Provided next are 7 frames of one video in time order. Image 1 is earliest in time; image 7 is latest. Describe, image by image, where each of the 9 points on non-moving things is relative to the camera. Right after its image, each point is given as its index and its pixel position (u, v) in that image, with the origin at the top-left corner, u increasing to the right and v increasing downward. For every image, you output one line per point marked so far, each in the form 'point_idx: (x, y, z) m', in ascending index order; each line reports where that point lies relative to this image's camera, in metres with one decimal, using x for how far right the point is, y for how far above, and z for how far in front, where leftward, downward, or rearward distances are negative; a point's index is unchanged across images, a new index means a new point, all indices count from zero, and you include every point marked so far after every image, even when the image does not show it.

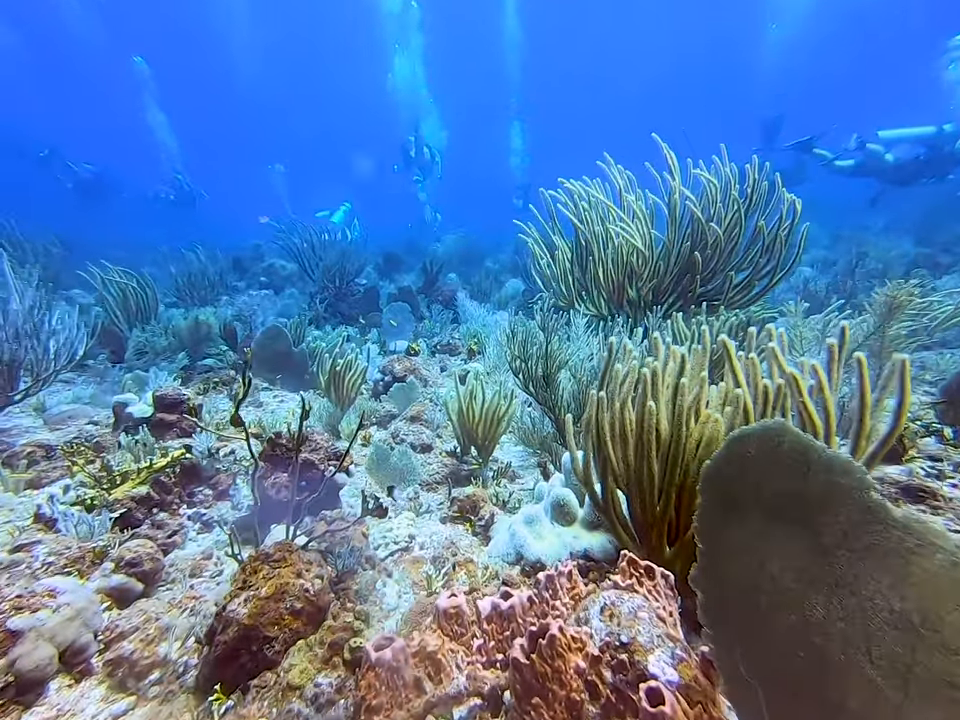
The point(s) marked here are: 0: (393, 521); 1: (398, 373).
0: (-0.6, -1.2, +3.2) m
1: (-1.2, -0.2, +6.5) m
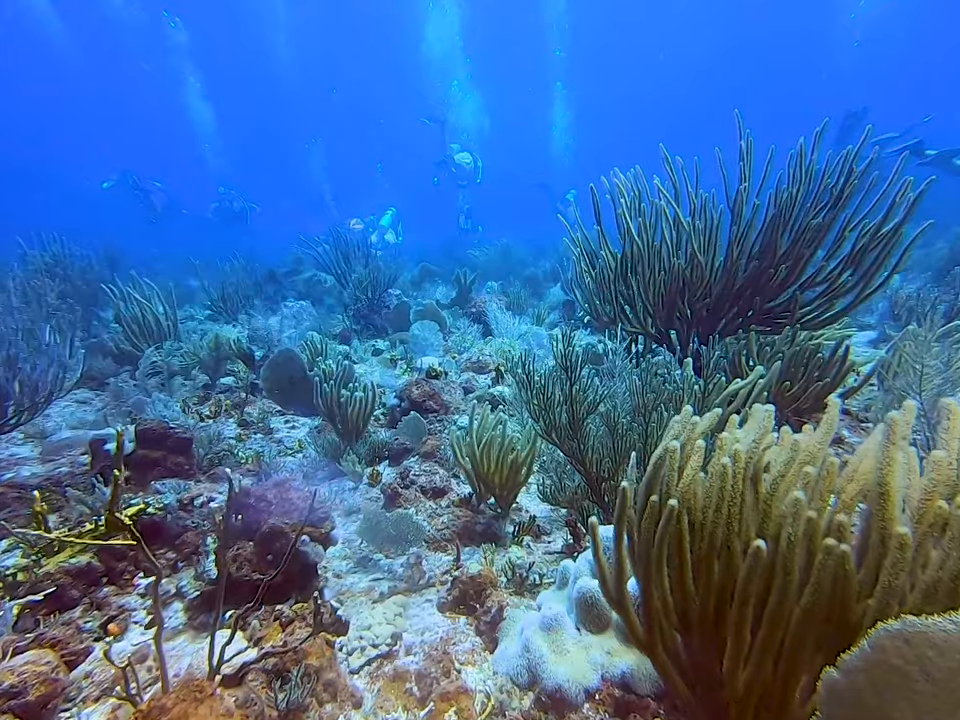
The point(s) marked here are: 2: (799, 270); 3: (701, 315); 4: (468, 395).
0: (-0.6, -1.5, +2.6) m
1: (-0.9, -0.5, +5.9) m
2: (+3.6, +1.0, +5.1) m
3: (+2.7, +0.6, +5.7) m
4: (-0.2, -0.5, +6.7) m
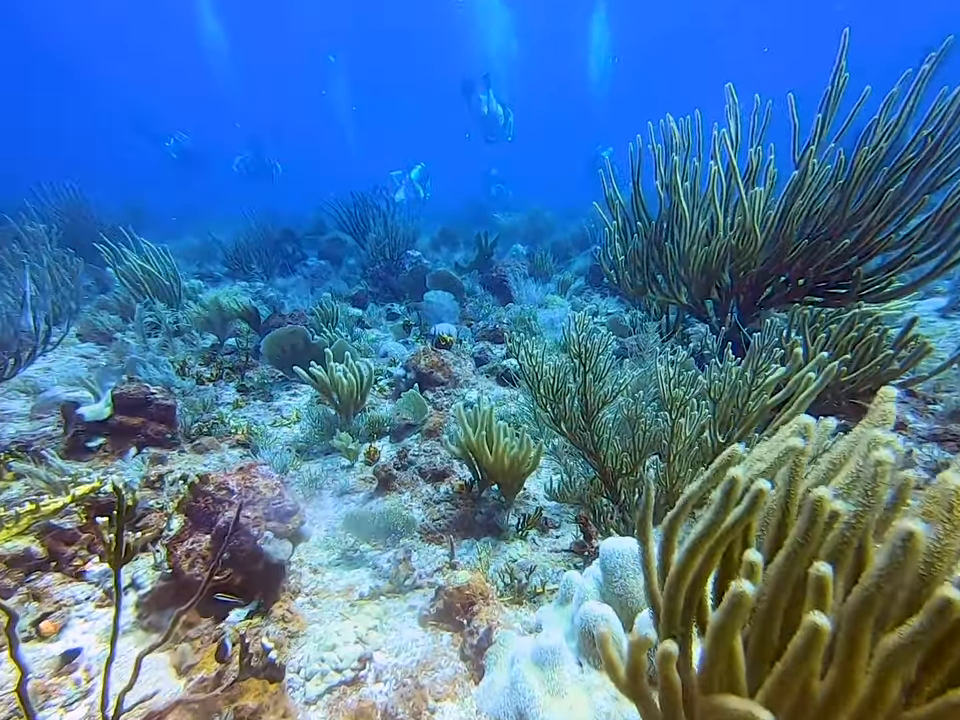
0: (-0.7, -1.3, +2.2) m
1: (-0.7, -0.1, +5.5) m
2: (+3.8, +1.2, +4.3) m
3: (+2.9, +0.9, +5.0) m
4: (0.0, -0.1, +6.2) m
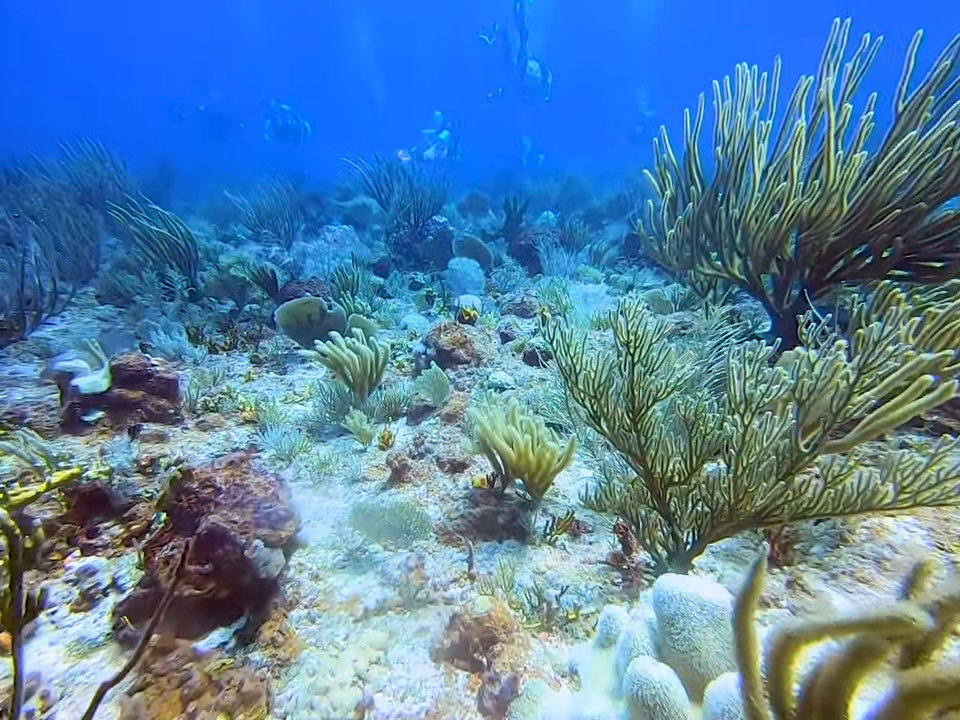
0: (-0.6, -1.2, +1.9) m
1: (-0.4, +0.1, +5.1) m
2: (+4.0, +1.2, +3.6) m
3: (+3.2, +1.0, +4.3) m
4: (+0.3, +0.2, +5.8) m
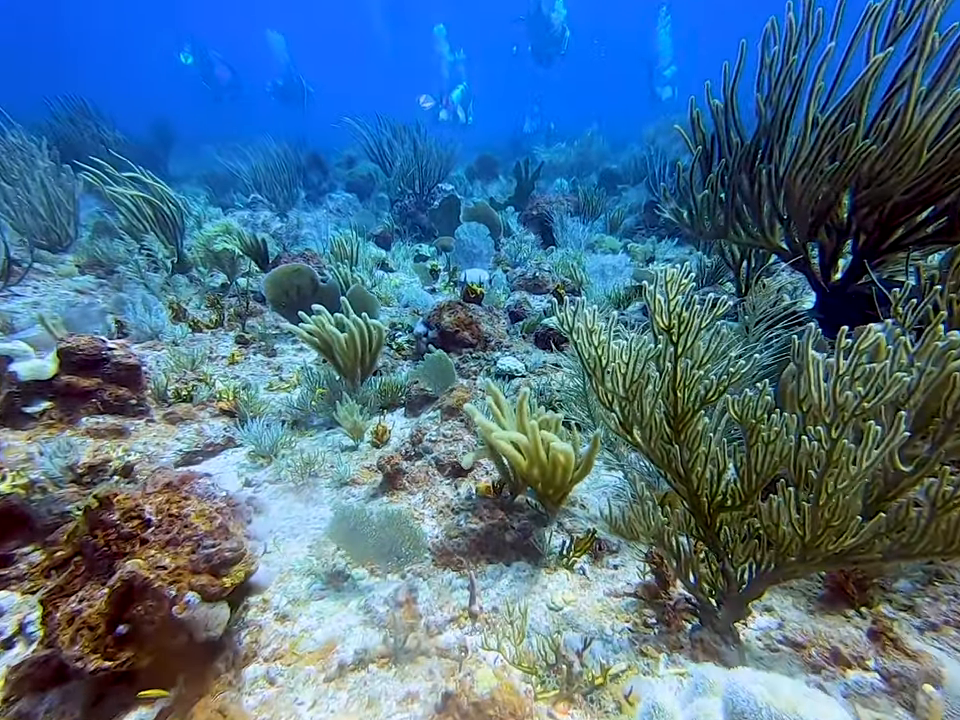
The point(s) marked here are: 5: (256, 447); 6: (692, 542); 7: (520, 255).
0: (-0.6, -1.2, +1.5) m
1: (-0.3, +0.3, +4.5) m
2: (+4.1, +1.3, +2.9) m
3: (+3.3, +1.1, +3.7) m
4: (+0.4, +0.4, +5.2) m
5: (-1.7, -0.6, +3.3) m
6: (+1.0, -0.9, +2.1) m
7: (+0.7, +1.8, +7.8) m
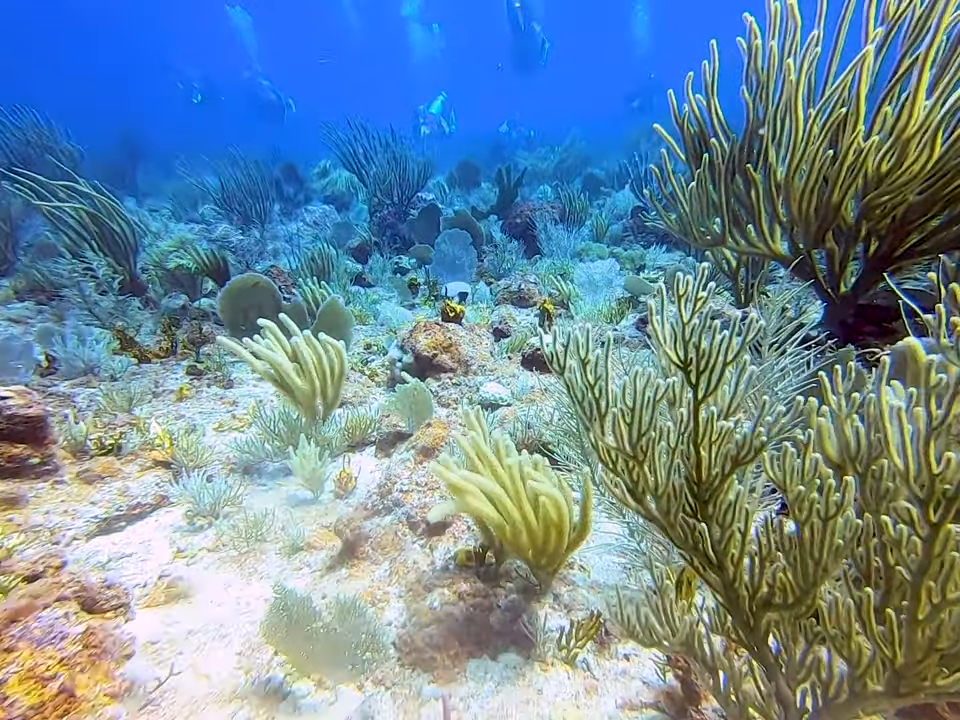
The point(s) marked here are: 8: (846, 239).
0: (-0.6, -1.4, +0.9) m
1: (-0.5, +0.1, +4.0) m
2: (+3.9, +1.2, +2.6) m
3: (+3.1, +0.9, +3.3) m
4: (+0.2, +0.2, +4.8) m
5: (-1.8, -0.9, +2.8) m
6: (+0.9, -1.0, +1.6) m
7: (+0.4, +1.5, +7.3) m
8: (+2.9, +0.9, +3.5) m
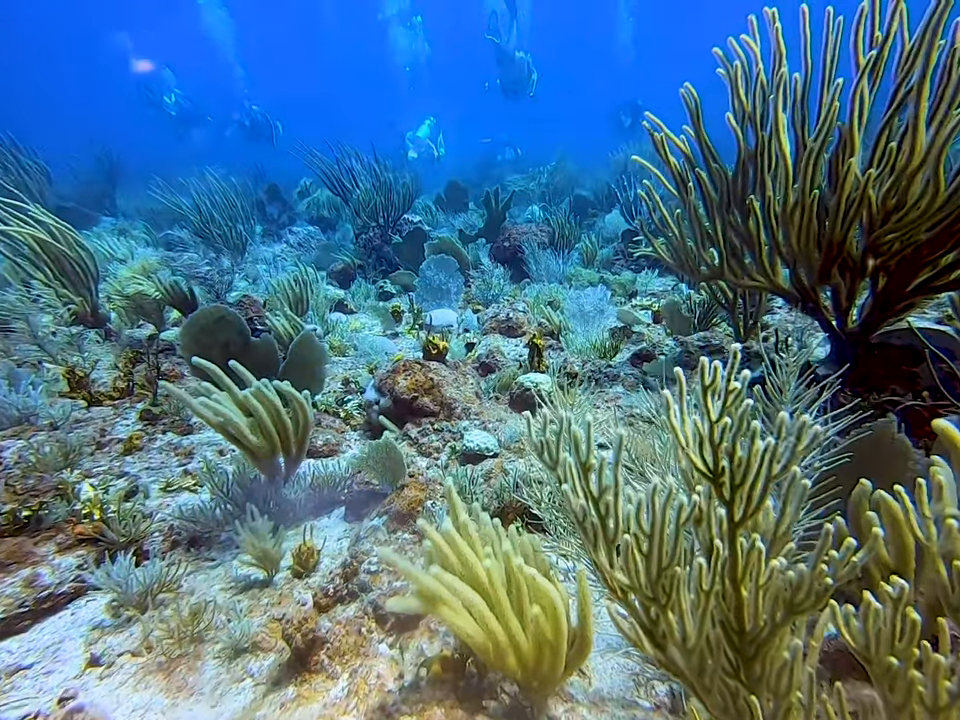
0: (-0.7, -1.7, +0.5) m
1: (-0.6, -0.3, +3.6) m
2: (+3.8, +0.9, +2.3) m
3: (+3.0, +0.6, +3.0) m
4: (+0.1, -0.2, +4.4) m
5: (-1.9, -1.2, +2.3) m
6: (+0.8, -1.3, +1.2) m
7: (+0.2, +1.0, +7.0) m
8: (+2.8, +0.6, +3.2) m
